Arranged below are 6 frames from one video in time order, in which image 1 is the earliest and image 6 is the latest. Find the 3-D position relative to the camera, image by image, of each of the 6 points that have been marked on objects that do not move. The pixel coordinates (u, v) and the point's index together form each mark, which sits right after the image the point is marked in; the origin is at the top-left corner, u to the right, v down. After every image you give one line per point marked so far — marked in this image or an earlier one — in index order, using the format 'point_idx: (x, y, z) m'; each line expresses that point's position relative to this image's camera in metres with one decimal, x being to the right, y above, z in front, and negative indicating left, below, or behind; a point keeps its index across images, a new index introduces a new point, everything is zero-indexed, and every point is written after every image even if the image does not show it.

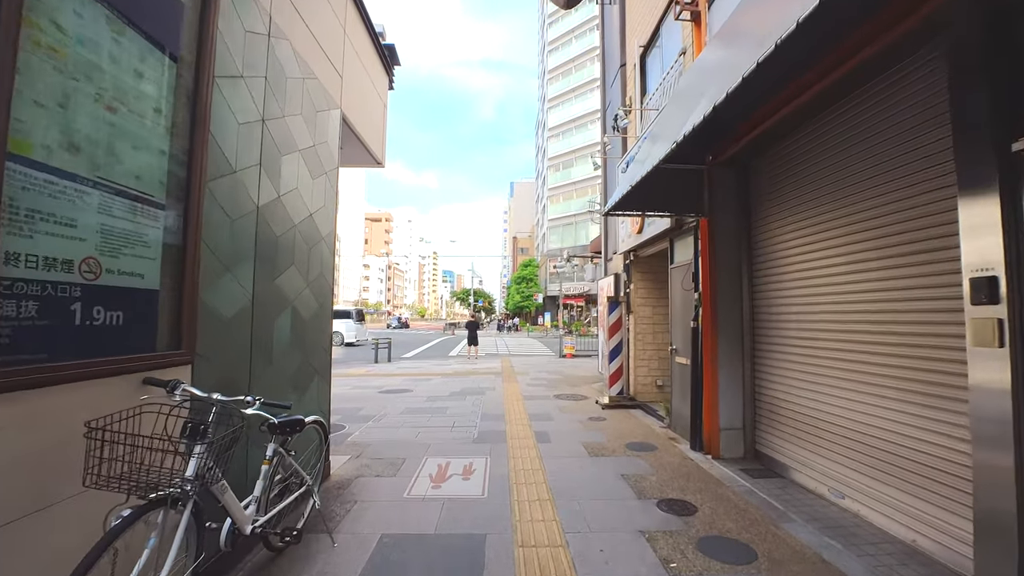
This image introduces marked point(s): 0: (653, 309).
0: (+2.7, -0.4, +8.7) m
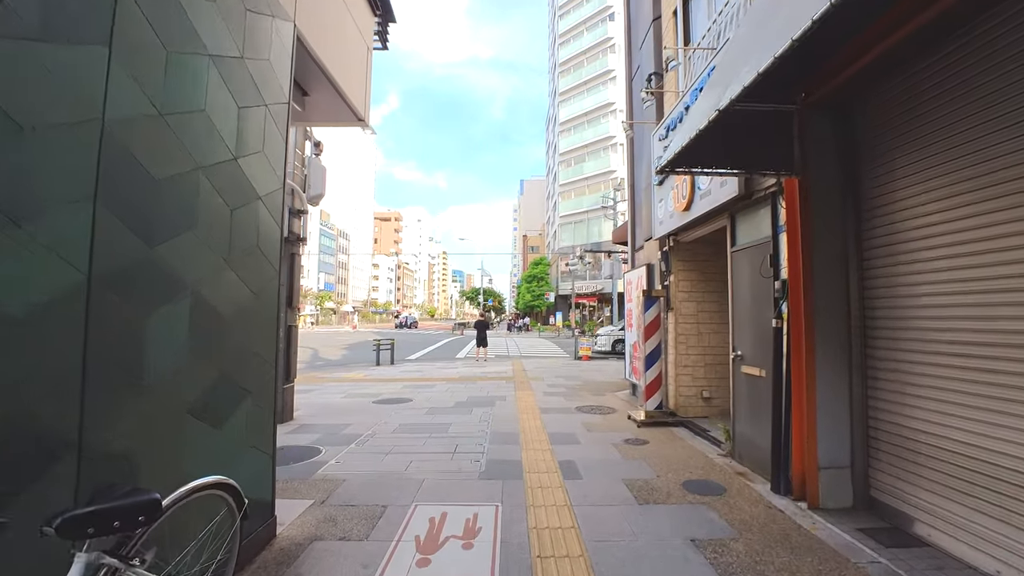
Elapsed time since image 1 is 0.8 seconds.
0: (+3.0, -0.3, +7.2) m
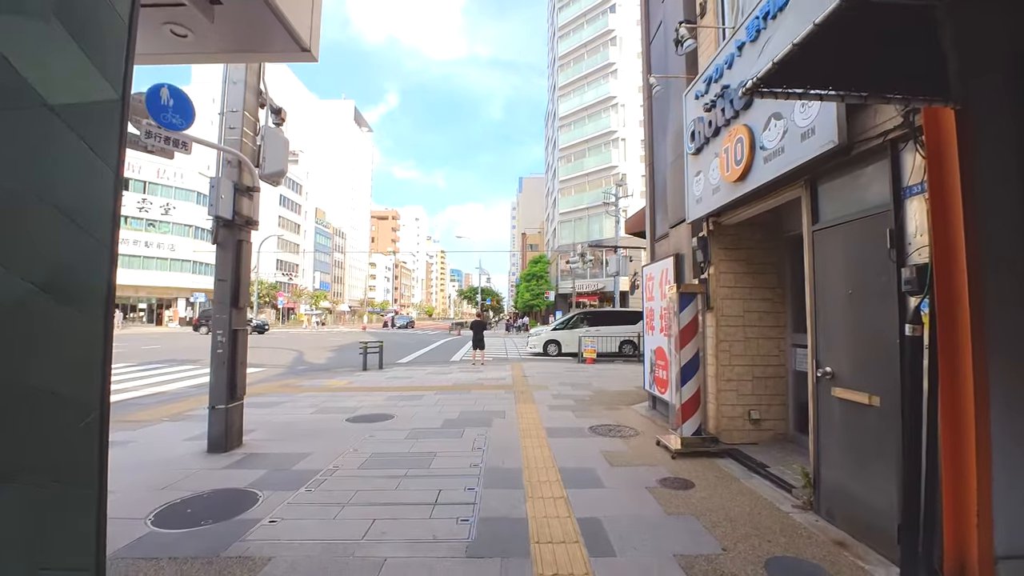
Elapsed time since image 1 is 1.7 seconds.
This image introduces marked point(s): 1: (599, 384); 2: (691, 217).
0: (+3.0, -0.2, +5.8) m
1: (+2.2, -2.4, +11.5) m
2: (+2.4, +1.0, +6.1) m
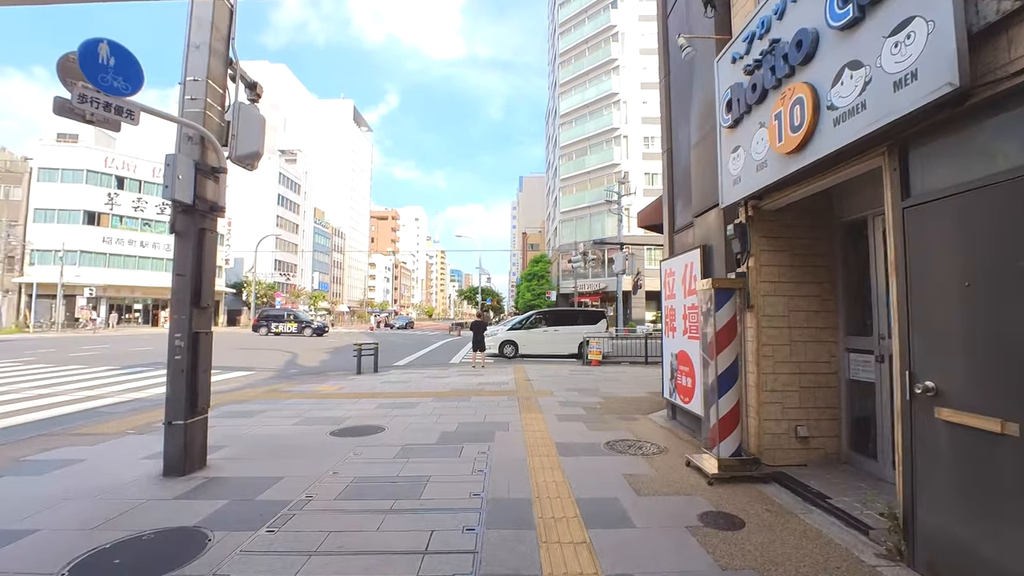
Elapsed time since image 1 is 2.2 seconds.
0: (+3.0, -0.2, +4.9) m
1: (+2.3, -2.4, +10.6) m
2: (+2.5, +1.0, +5.2) m
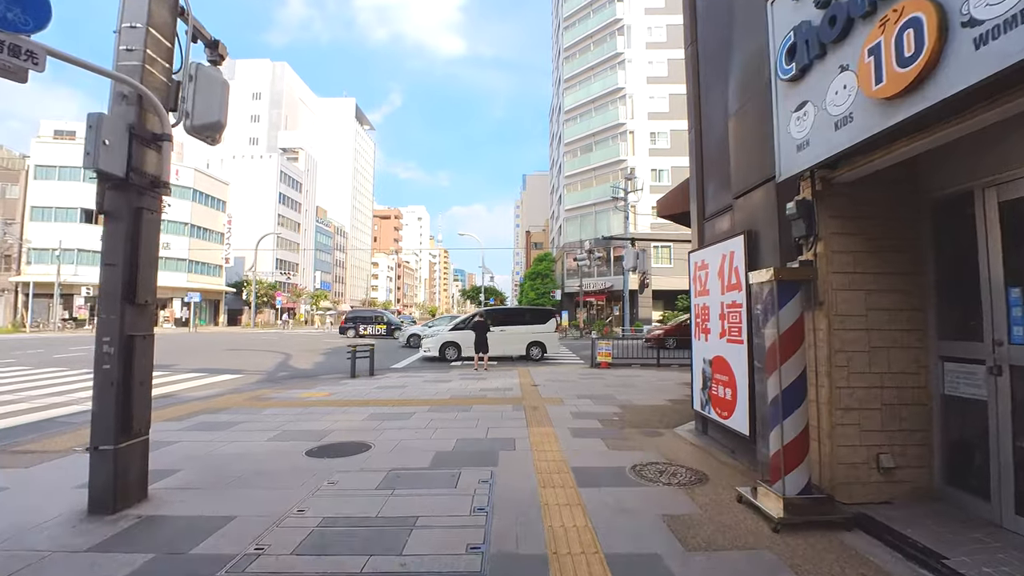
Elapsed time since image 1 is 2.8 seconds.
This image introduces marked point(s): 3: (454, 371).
0: (+3.1, -0.1, +3.9) m
1: (+2.4, -2.3, +9.6) m
2: (+2.6, +1.1, +4.2) m
3: (-1.9, -2.7, +14.5) m
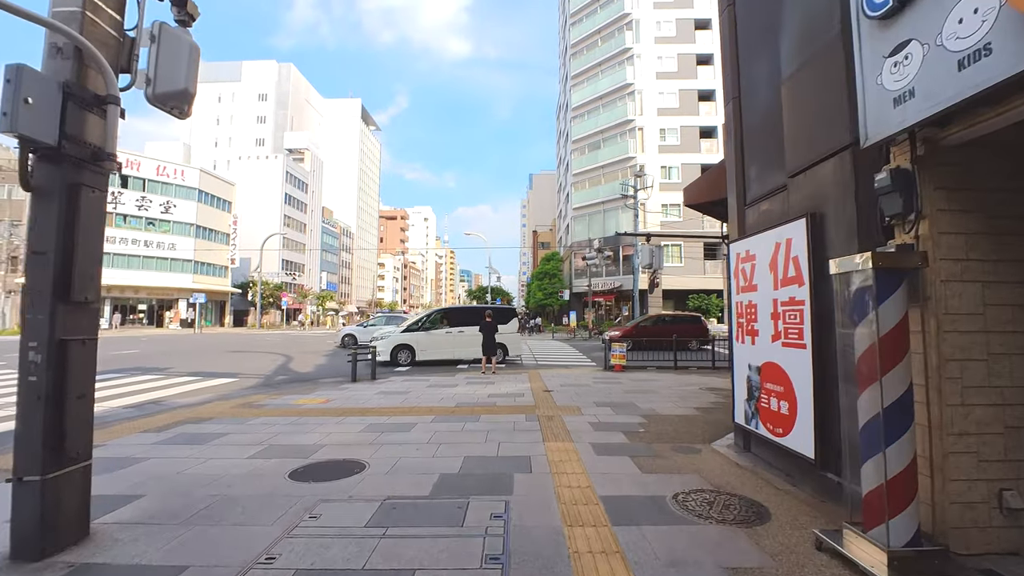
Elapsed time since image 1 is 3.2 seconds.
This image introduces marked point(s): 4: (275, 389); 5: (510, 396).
0: (+3.3, 0.0, +3.1) m
1: (+2.6, -2.3, +8.8) m
2: (+2.7, +1.1, +3.4) m
3: (-1.6, -2.6, +13.7) m
4: (-6.0, -2.6, +11.3) m
5: (-0.1, -2.4, +9.7) m
